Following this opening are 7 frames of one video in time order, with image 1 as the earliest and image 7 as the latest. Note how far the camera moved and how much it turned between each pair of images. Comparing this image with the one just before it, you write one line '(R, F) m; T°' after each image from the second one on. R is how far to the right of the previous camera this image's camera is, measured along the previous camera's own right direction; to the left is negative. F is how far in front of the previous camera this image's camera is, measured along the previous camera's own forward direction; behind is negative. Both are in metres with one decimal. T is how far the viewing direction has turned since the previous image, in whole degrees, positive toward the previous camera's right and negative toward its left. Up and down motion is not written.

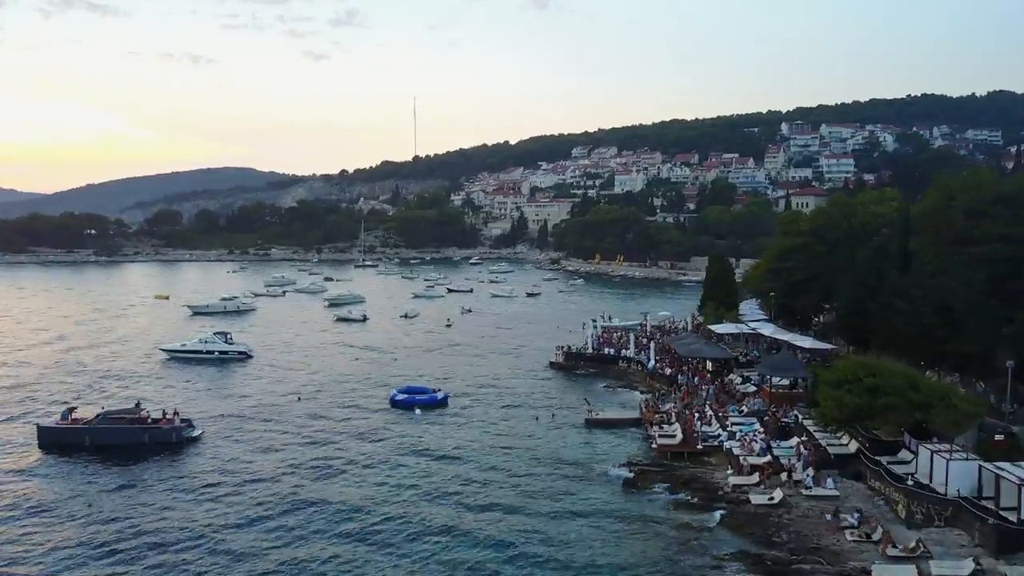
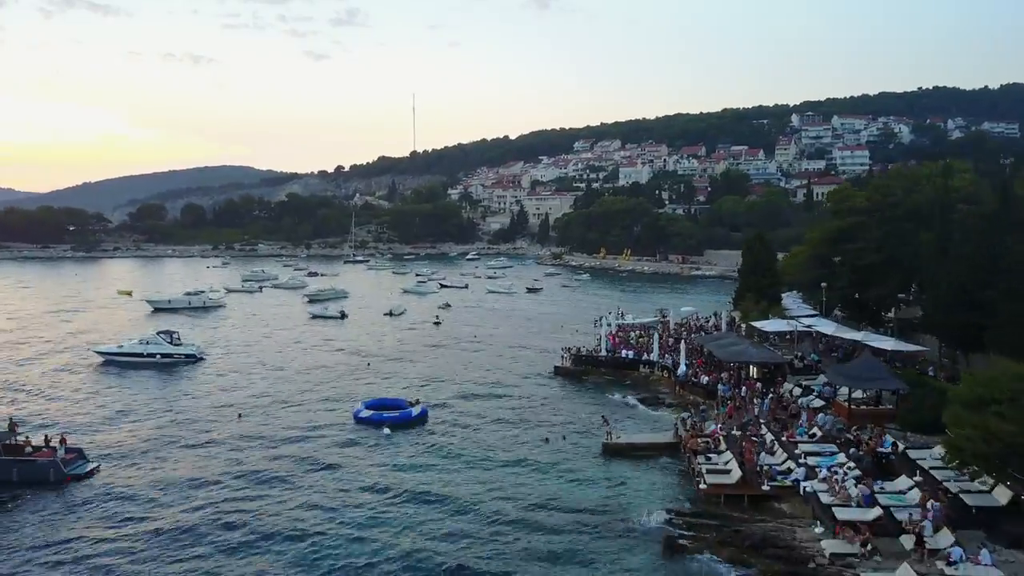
(+0.1, +8.0) m; 0°
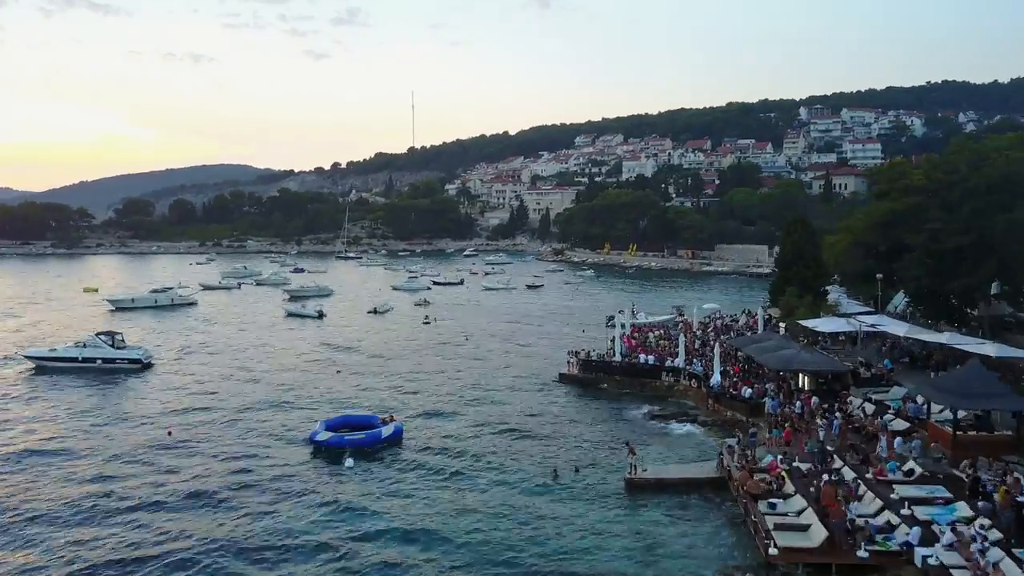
(+0.1, +6.1) m; 0°
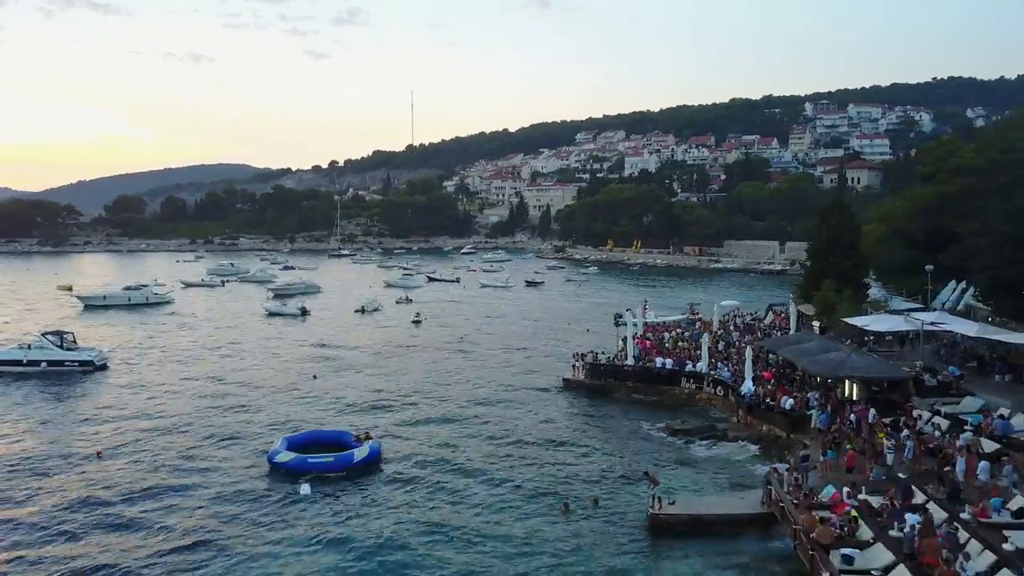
(+0.1, +4.0) m; 0°
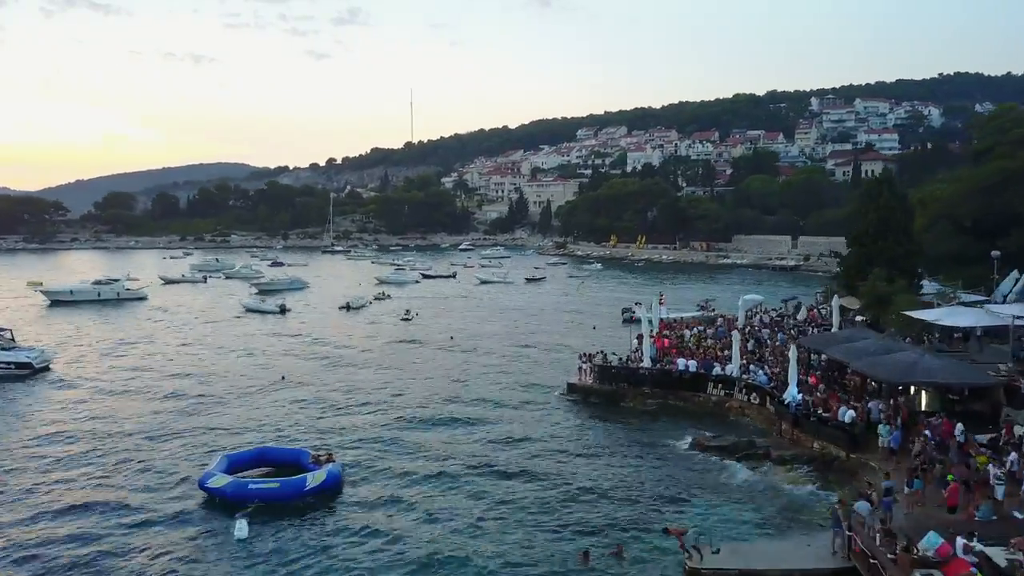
(+0.1, +4.0) m; 0°
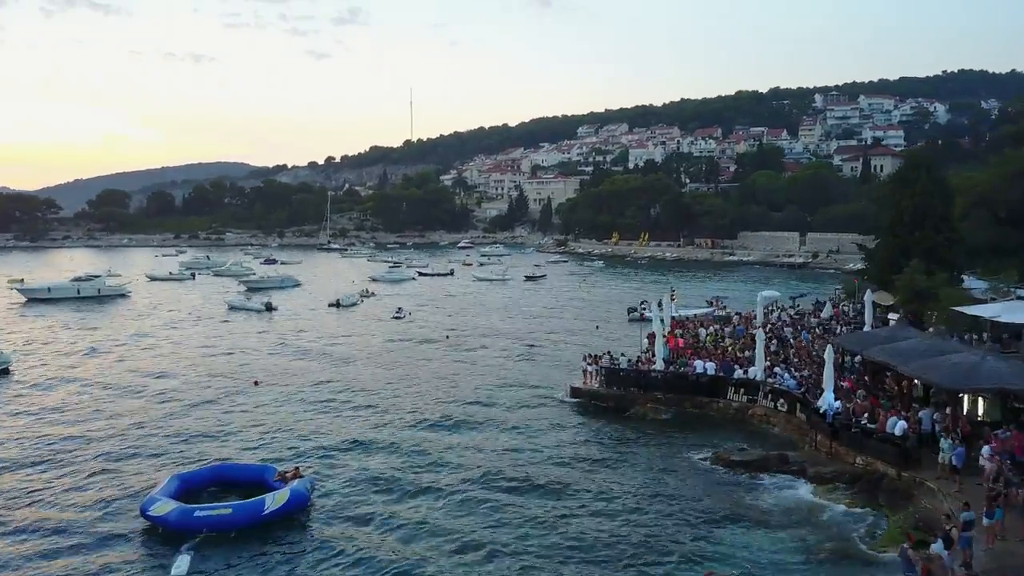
(+0.1, +2.4) m; 0°
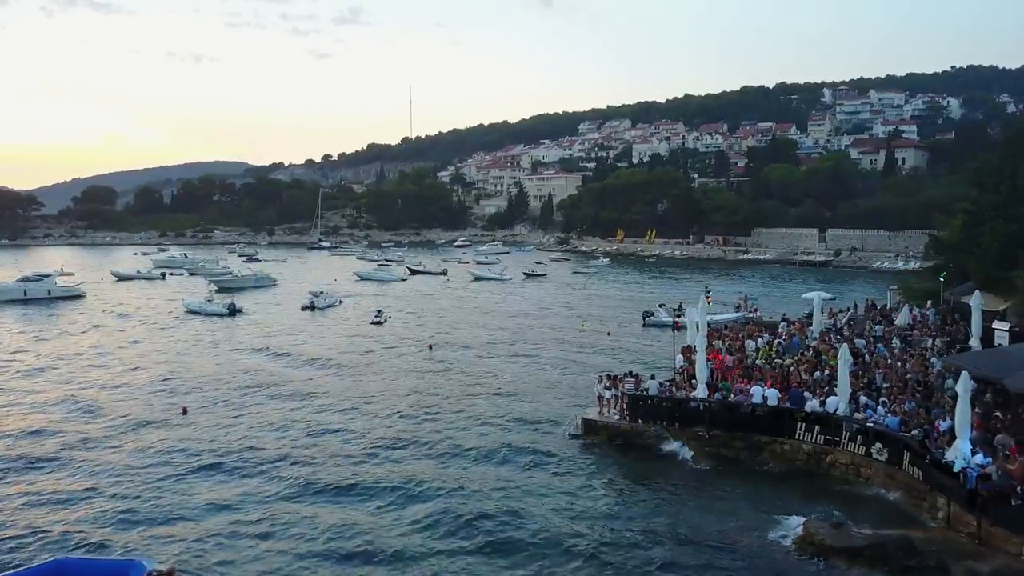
(+0.1, +5.4) m; 0°
